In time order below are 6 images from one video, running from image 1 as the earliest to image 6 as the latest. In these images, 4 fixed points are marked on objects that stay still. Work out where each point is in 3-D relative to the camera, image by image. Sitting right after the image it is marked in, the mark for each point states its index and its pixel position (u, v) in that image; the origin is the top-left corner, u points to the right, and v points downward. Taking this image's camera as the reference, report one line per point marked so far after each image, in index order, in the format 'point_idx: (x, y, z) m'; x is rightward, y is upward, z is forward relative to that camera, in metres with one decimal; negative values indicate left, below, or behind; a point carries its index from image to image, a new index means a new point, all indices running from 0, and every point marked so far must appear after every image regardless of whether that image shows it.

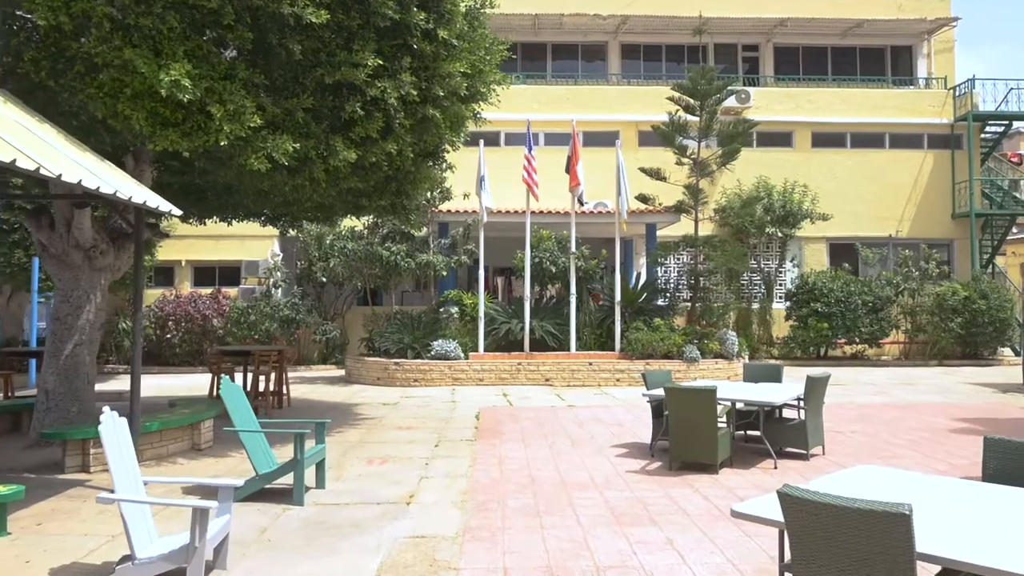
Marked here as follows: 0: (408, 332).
0: (-2.0, -0.9, +15.5) m
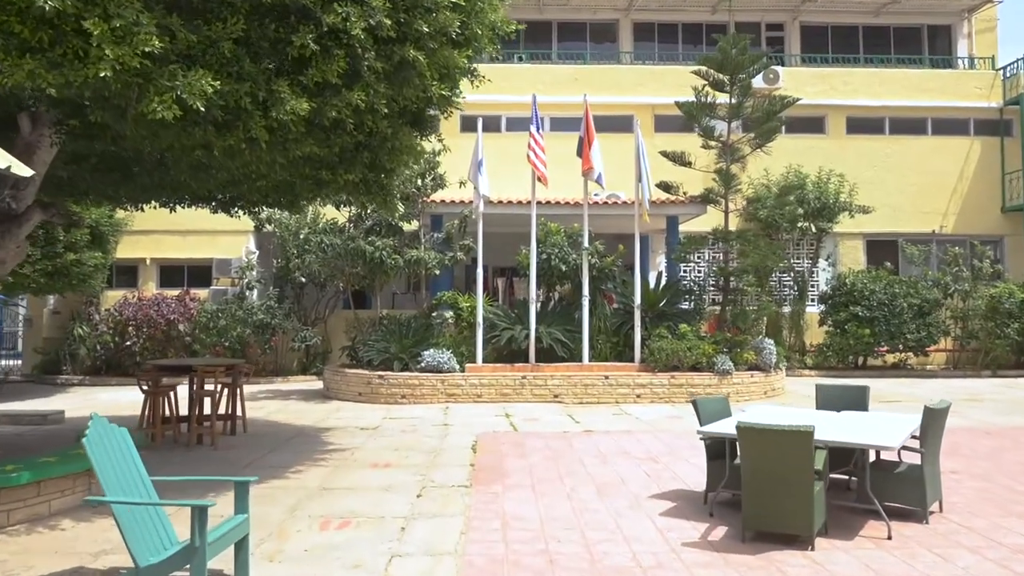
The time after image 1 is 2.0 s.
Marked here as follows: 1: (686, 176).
0: (-2.0, -0.9, +13.4) m
1: (+3.8, +2.6, +17.0) m
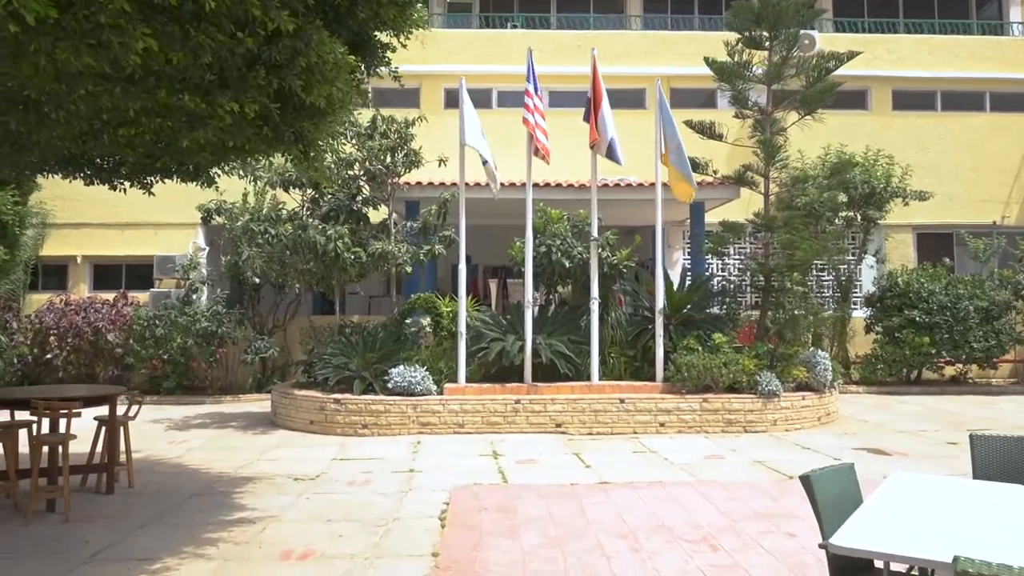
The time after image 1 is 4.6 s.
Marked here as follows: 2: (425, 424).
0: (-2.1, -0.9, +10.7) m
1: (+3.6, +2.6, +14.4) m
2: (-1.1, -1.7, +9.9) m
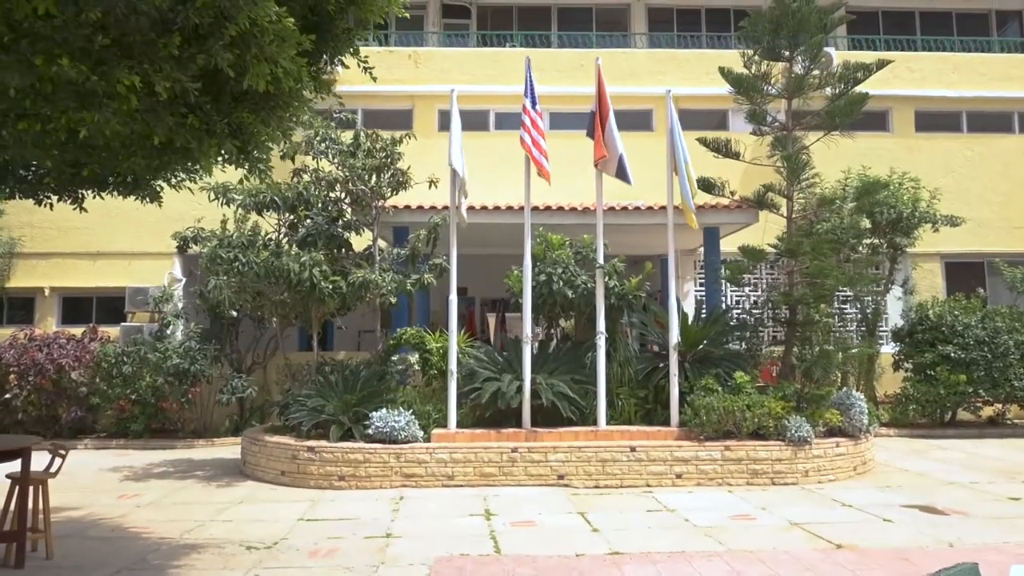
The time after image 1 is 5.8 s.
0: (-2.1, -1.3, +9.6) m
1: (+3.6, +2.0, +13.3) m
2: (-1.1, -2.1, +8.8) m
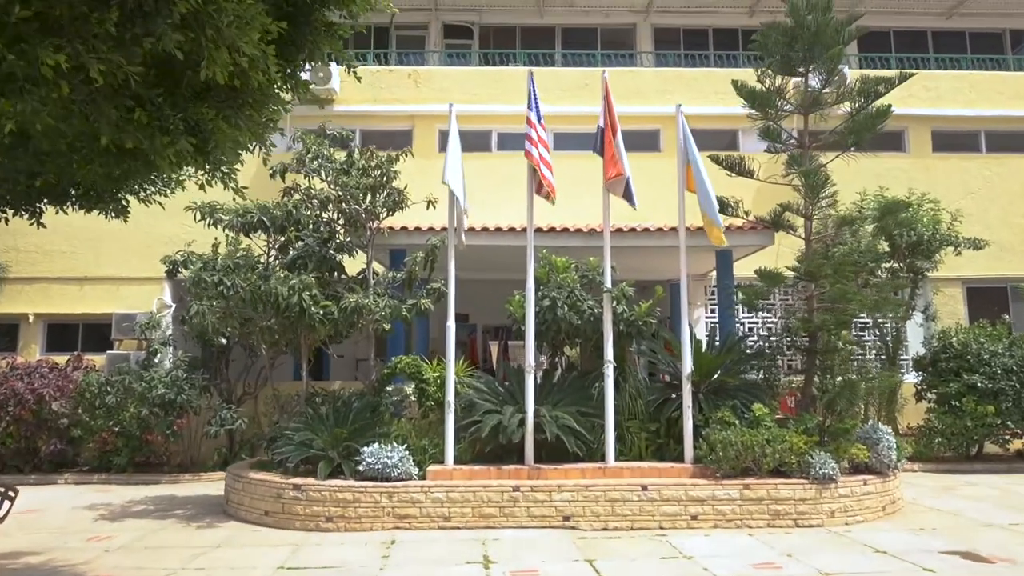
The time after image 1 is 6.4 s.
0: (-2.1, -1.6, +8.9) m
1: (+3.6, +1.6, +12.8) m
2: (-1.1, -2.3, +8.1) m
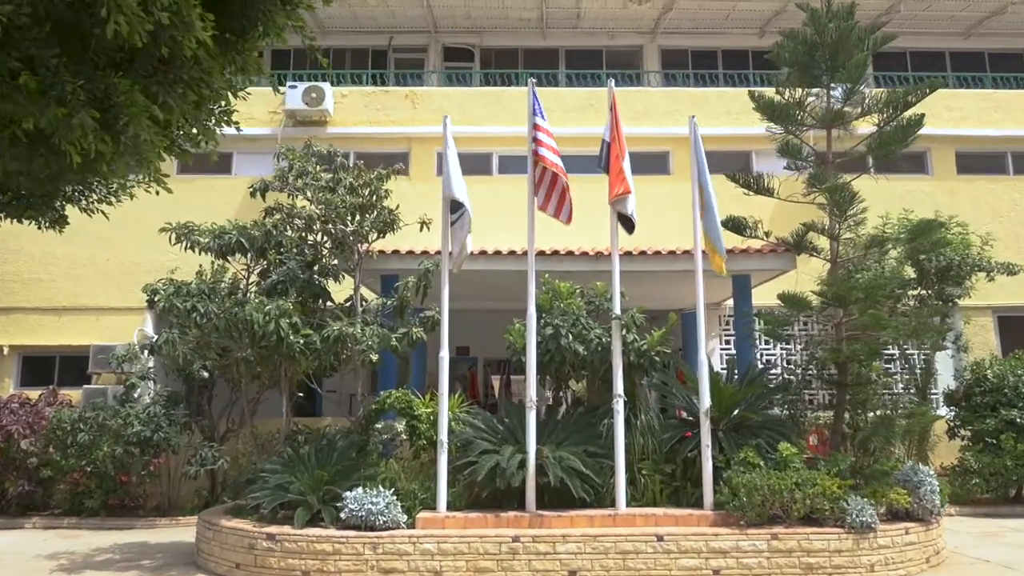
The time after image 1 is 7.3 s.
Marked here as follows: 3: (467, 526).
0: (-2.1, -1.9, +8.1) m
1: (+3.6, +1.1, +12.0) m
2: (-1.1, -2.6, +7.2) m
3: (-0.4, -2.2, +7.4) m
